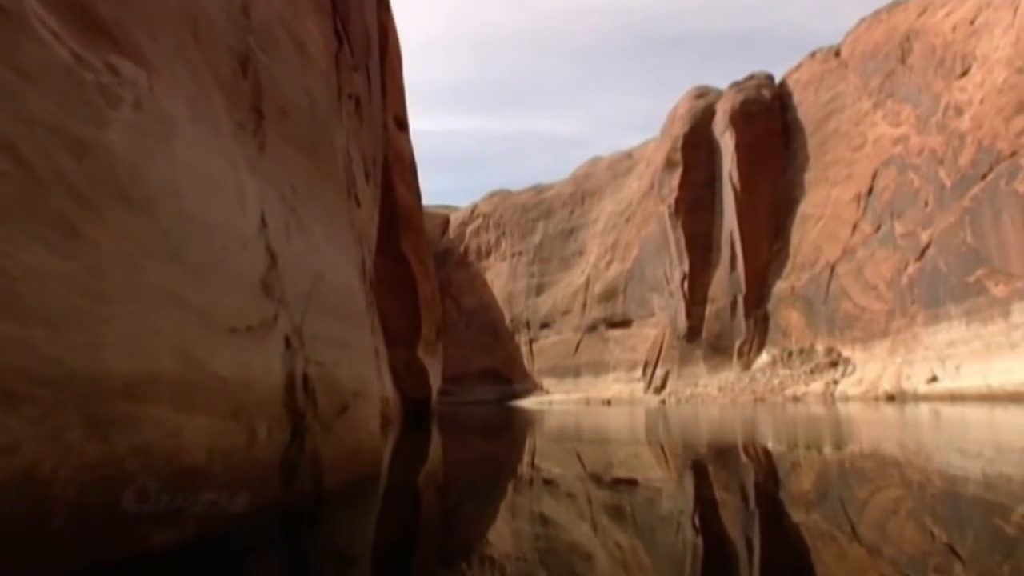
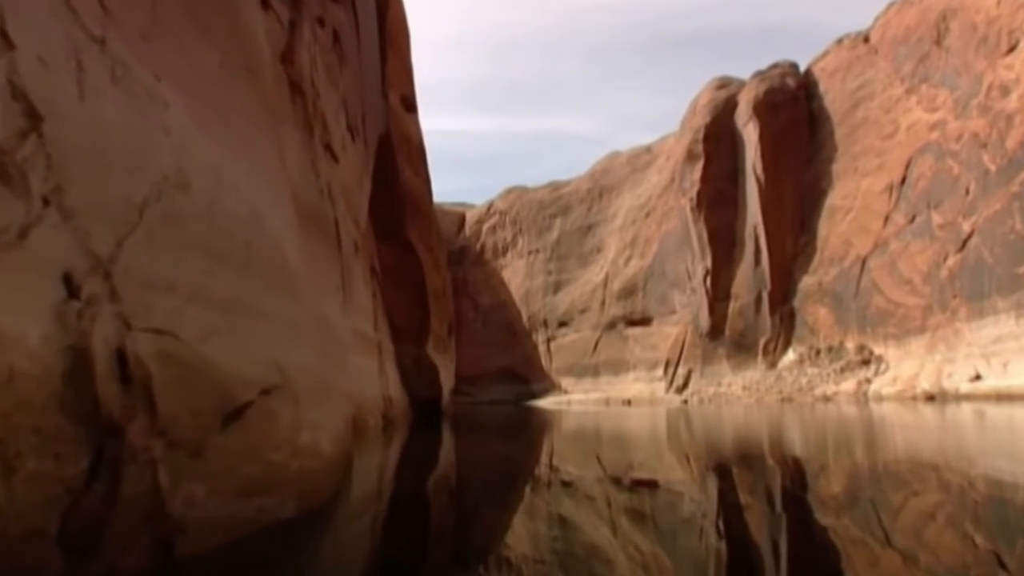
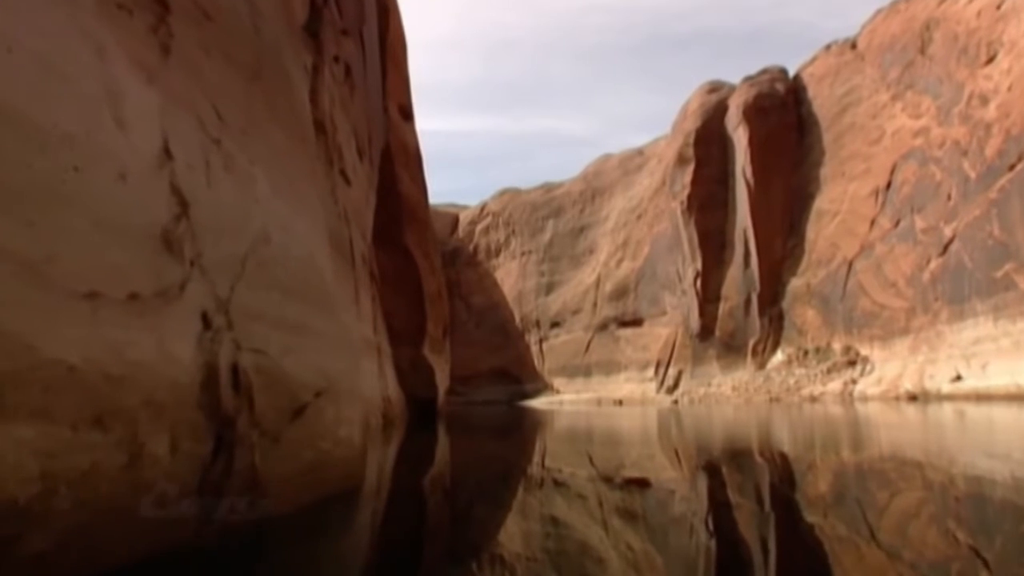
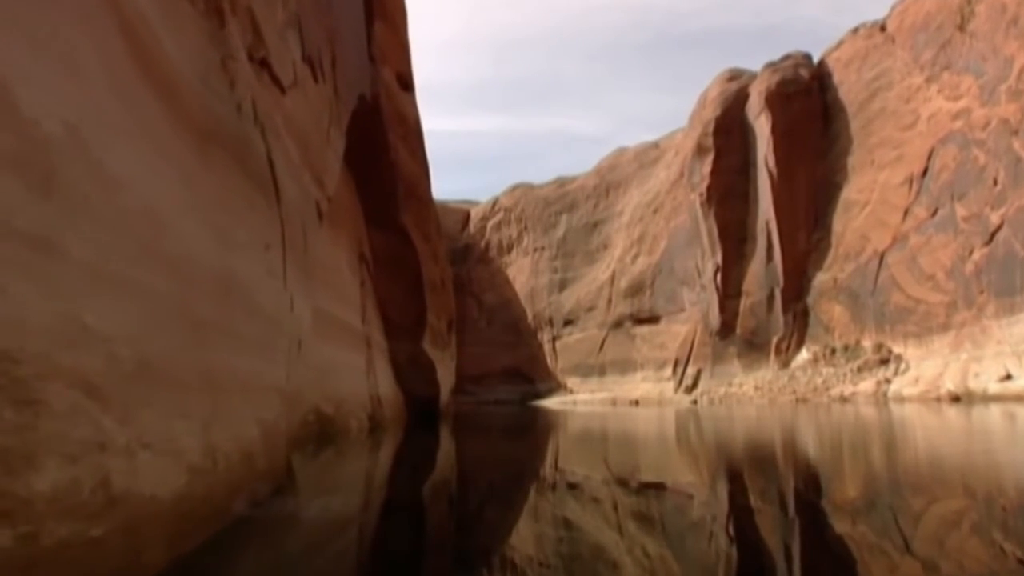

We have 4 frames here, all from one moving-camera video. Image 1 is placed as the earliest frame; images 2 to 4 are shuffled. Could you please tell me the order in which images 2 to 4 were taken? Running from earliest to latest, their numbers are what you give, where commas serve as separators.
3, 2, 4
